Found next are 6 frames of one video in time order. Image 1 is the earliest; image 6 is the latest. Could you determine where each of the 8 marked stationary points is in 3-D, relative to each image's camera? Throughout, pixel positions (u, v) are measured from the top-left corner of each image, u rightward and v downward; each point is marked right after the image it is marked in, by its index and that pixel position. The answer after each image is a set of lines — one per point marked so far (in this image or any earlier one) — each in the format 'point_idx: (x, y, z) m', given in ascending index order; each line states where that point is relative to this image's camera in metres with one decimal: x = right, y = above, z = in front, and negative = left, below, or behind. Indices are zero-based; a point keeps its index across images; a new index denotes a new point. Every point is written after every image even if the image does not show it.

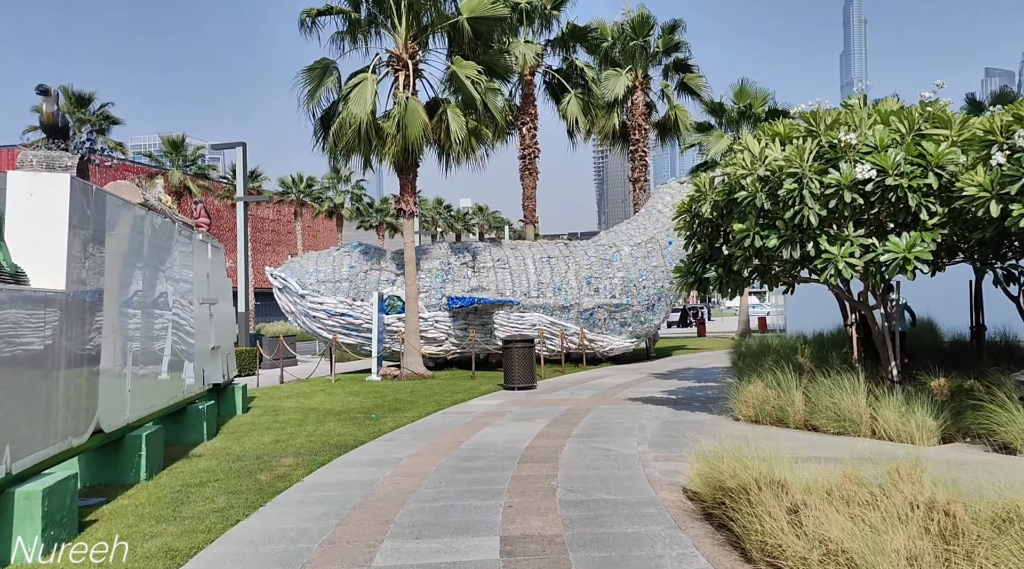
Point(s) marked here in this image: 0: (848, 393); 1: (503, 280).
0: (+3.4, -1.1, +8.7) m
1: (-0.2, +0.1, +18.2) m
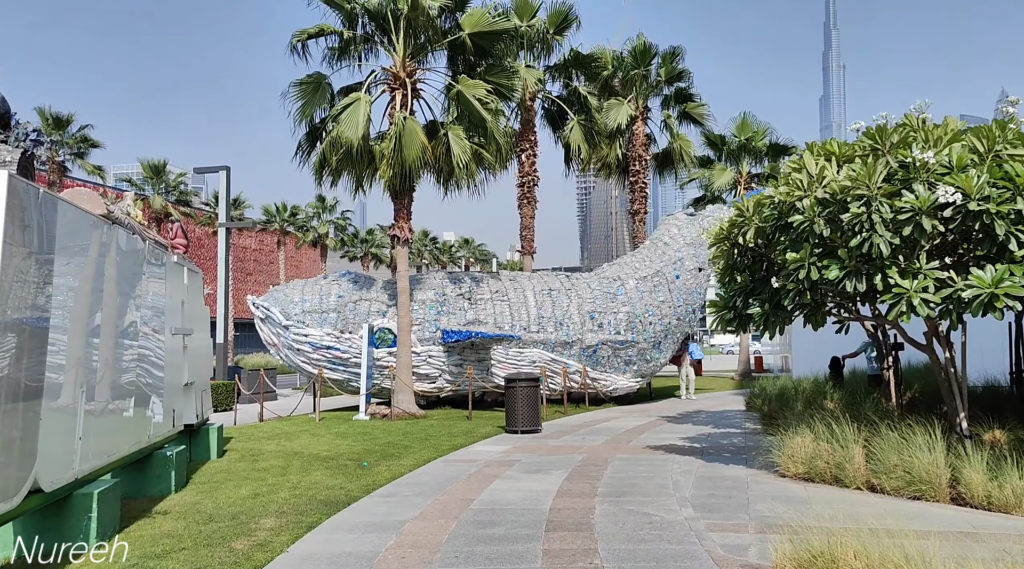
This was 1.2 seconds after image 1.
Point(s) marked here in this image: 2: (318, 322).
0: (+3.5, -1.4, +7.6) m
1: (-0.2, -0.6, +17.0) m
2: (-3.7, -0.7, +16.9) m
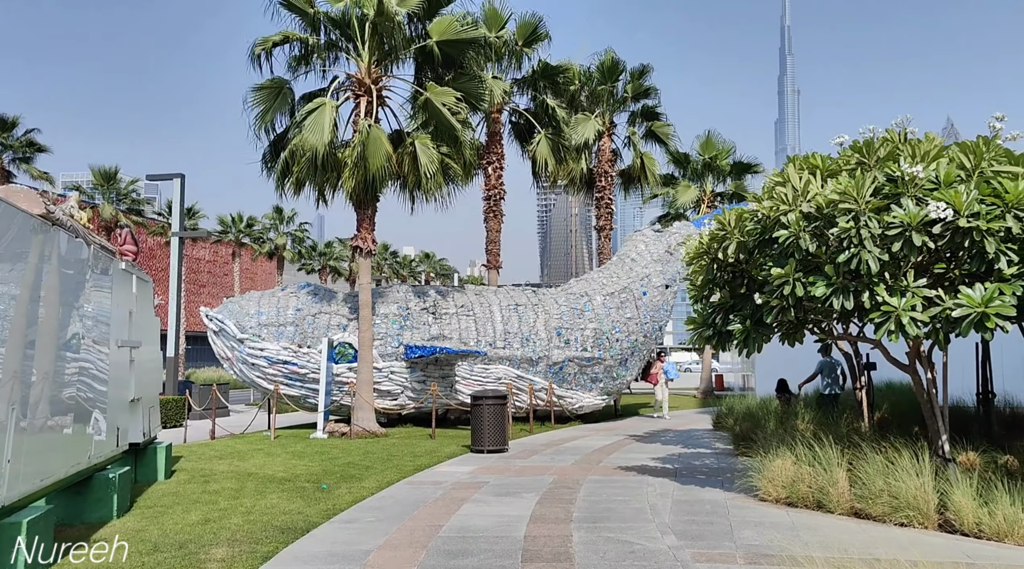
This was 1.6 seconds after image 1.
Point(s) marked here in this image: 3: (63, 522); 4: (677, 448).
0: (+3.3, -1.6, +7.3) m
1: (-0.8, -0.8, +16.6) m
2: (-4.4, -0.9, +16.3) m
3: (-3.7, -2.0, +7.3) m
4: (+2.4, -2.4, +12.9) m
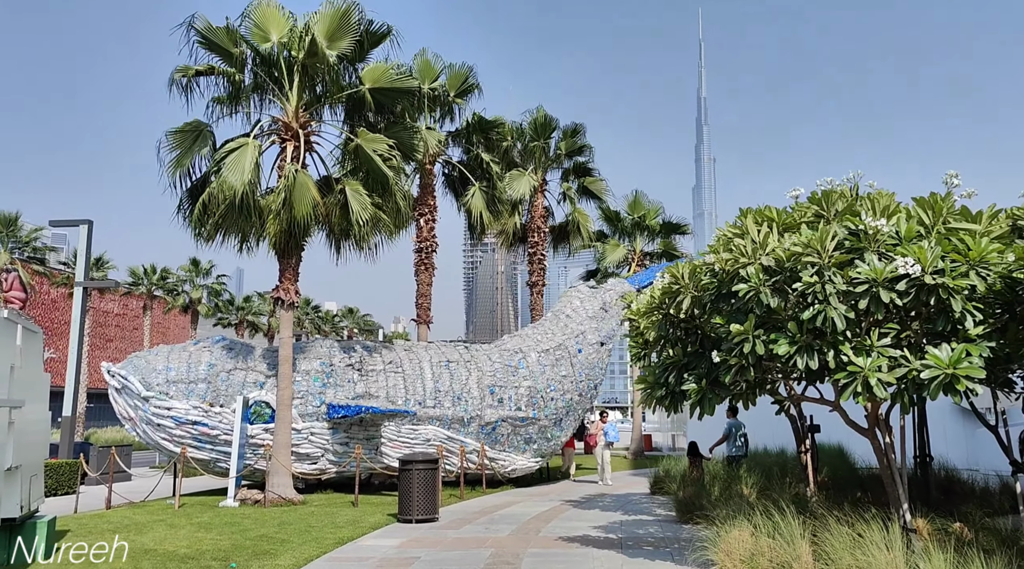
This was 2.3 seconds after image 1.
0: (+2.8, -2.0, +6.8) m
1: (-2.1, -1.8, +15.7) m
2: (-5.6, -1.9, +15.1) m
3: (-4.1, -2.3, +6.1) m
4: (+1.5, -3.2, +12.2) m
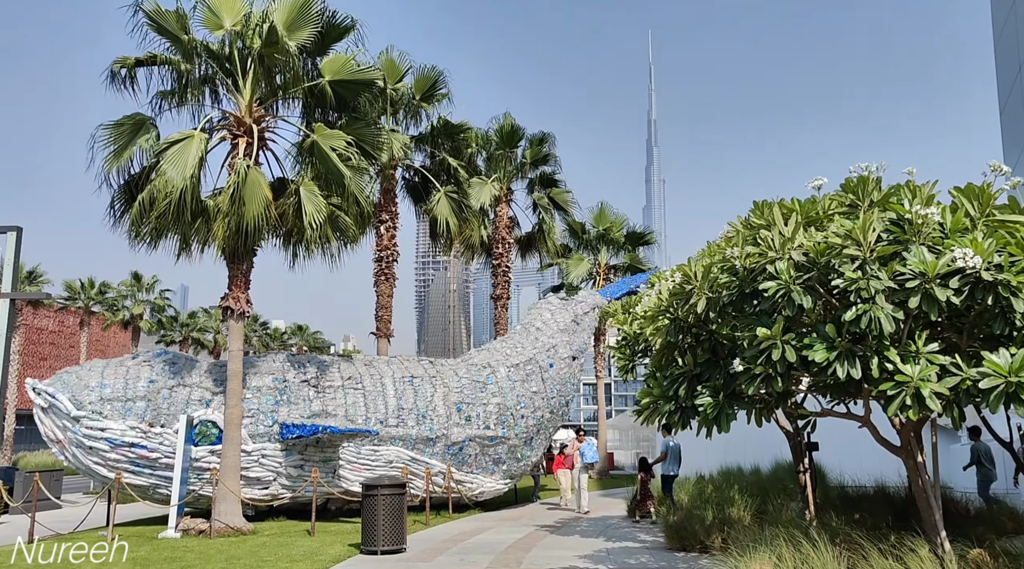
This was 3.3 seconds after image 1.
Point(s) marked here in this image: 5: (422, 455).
0: (+2.8, -2.0, +5.9) m
1: (-2.6, -2.0, +14.5) m
2: (-6.1, -2.0, +13.7) m
3: (-4.1, -2.2, +4.8) m
4: (+1.1, -3.3, +11.2) m
5: (-1.5, -2.9, +14.8) m
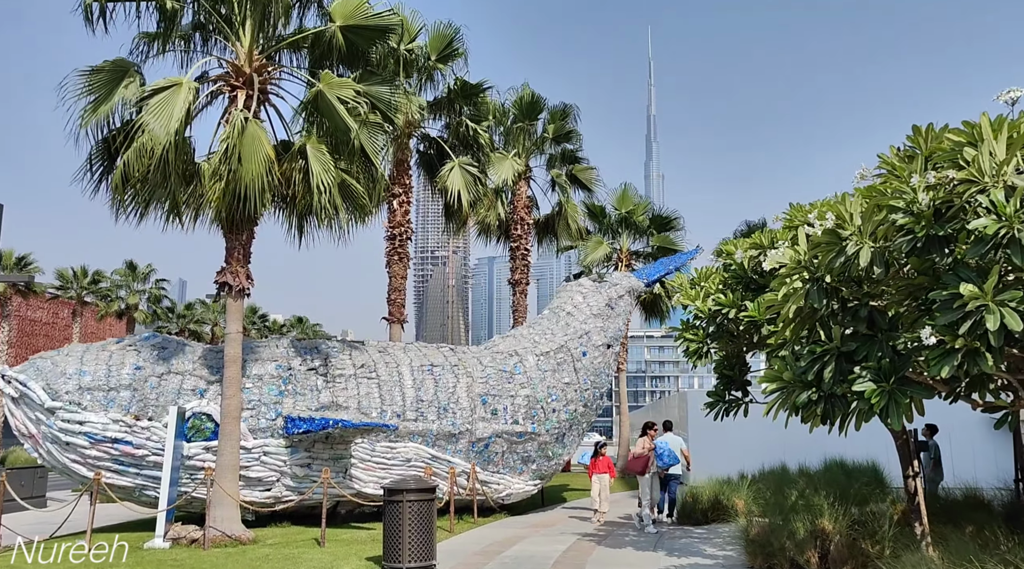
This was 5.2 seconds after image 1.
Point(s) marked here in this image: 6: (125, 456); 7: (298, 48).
0: (+3.3, -1.7, +4.2) m
1: (-2.1, -1.6, +12.8) m
2: (-5.6, -1.6, +12.0) m
3: (-3.6, -1.9, +3.1) m
4: (+1.6, -2.9, +9.5) m
5: (-1.0, -2.5, +13.1) m
6: (-5.2, -2.3, +12.0) m
7: (-3.1, +3.4, +12.7) m
